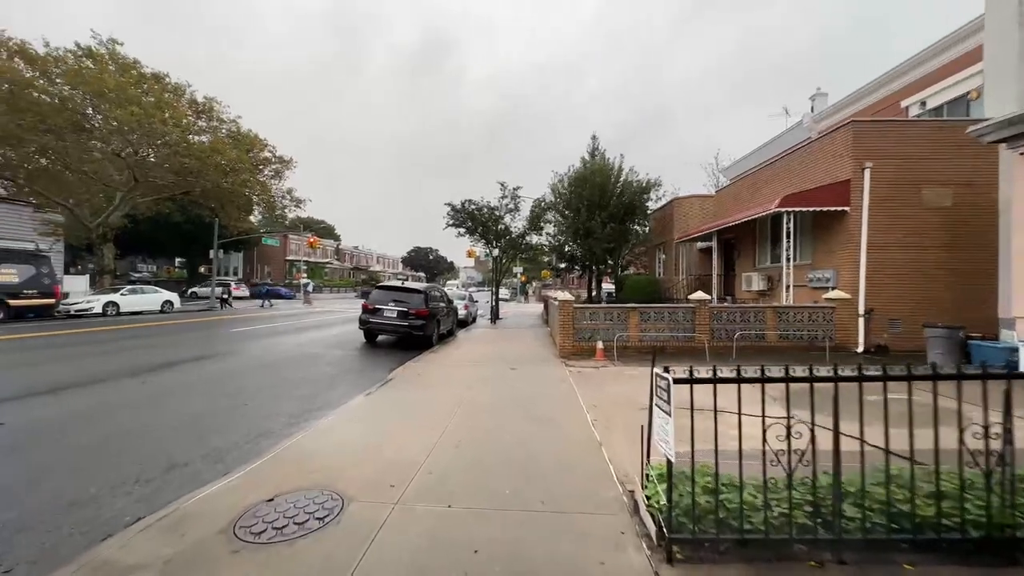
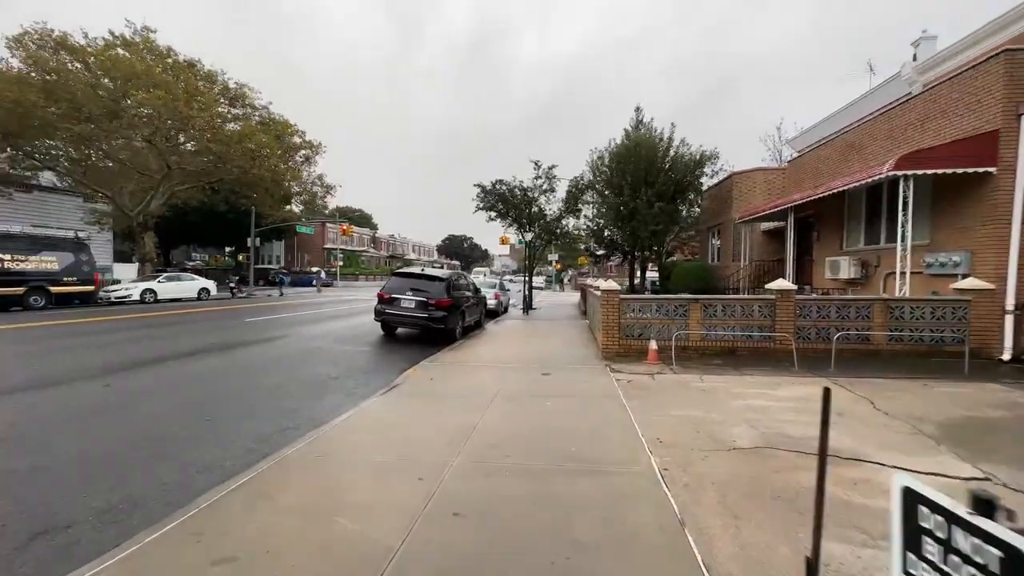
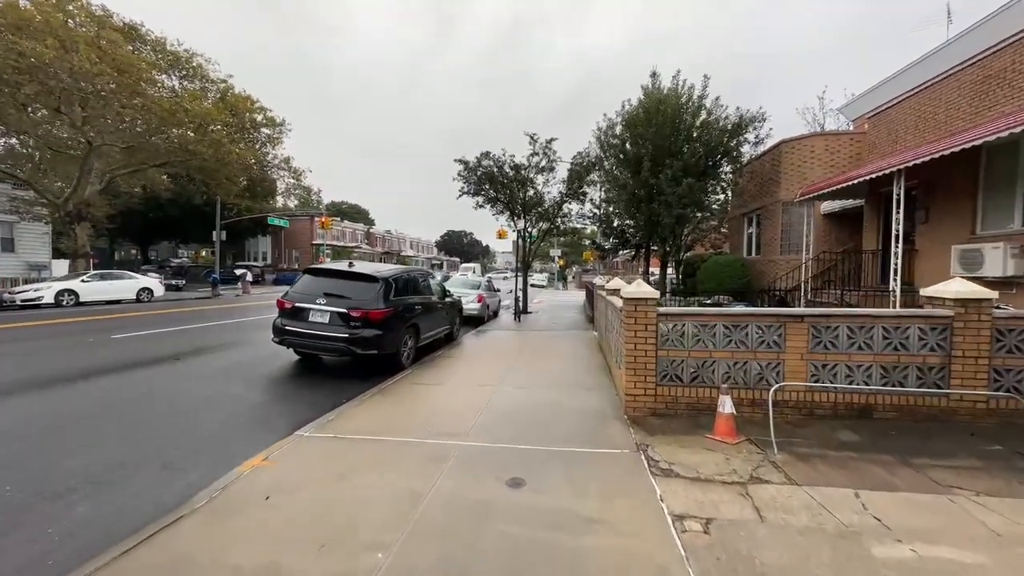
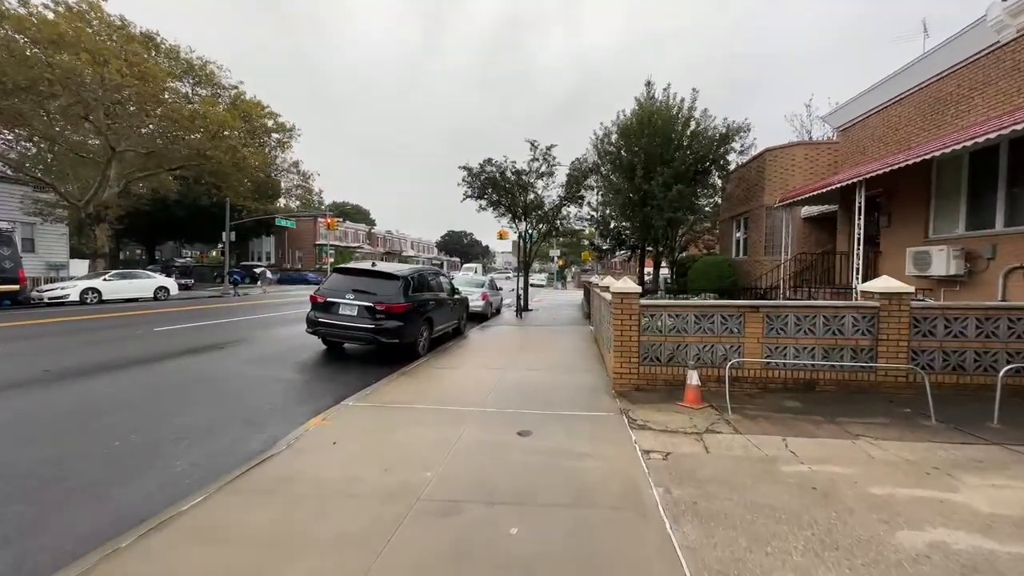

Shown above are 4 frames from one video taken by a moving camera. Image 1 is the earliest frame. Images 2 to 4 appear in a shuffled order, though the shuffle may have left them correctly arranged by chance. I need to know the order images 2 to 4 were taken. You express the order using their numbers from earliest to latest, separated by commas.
2, 4, 3
